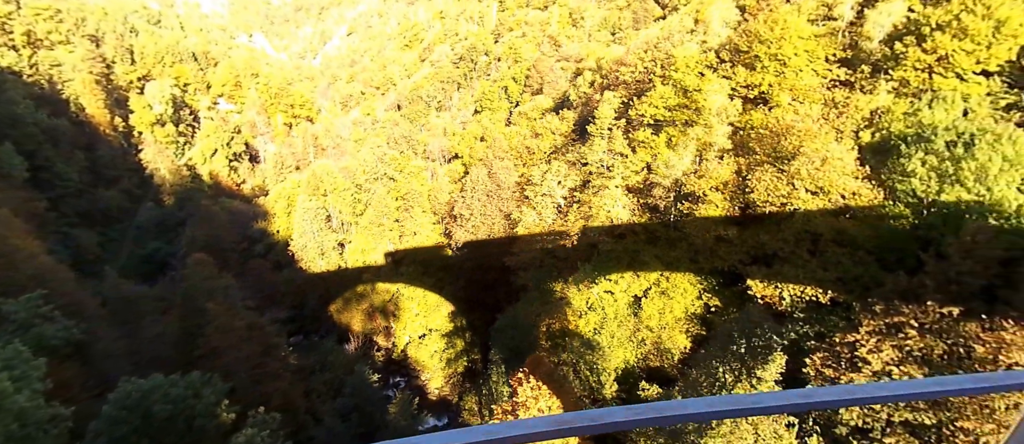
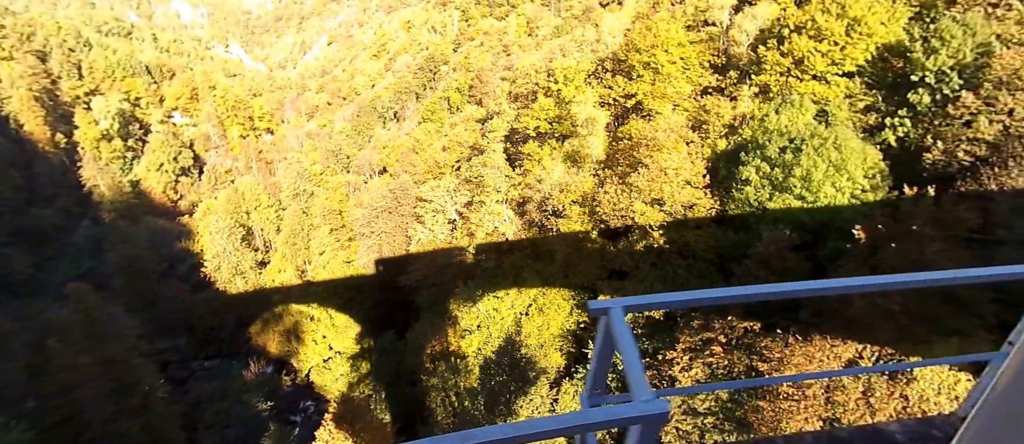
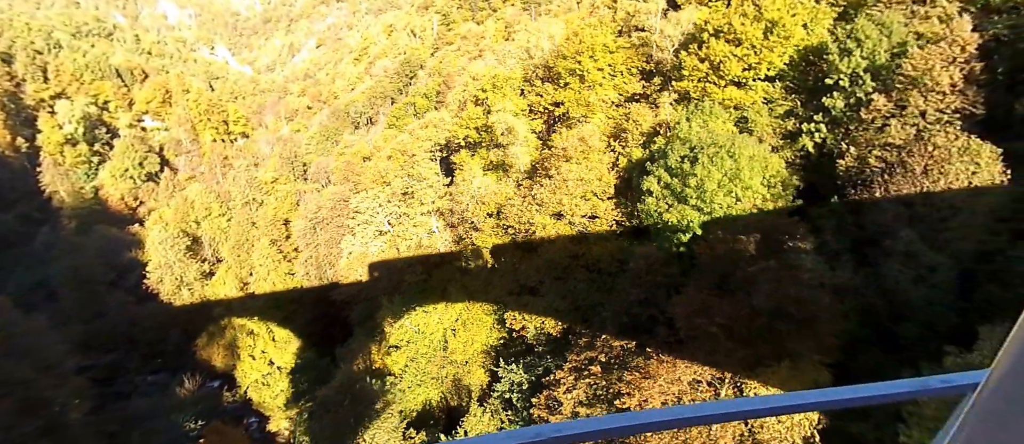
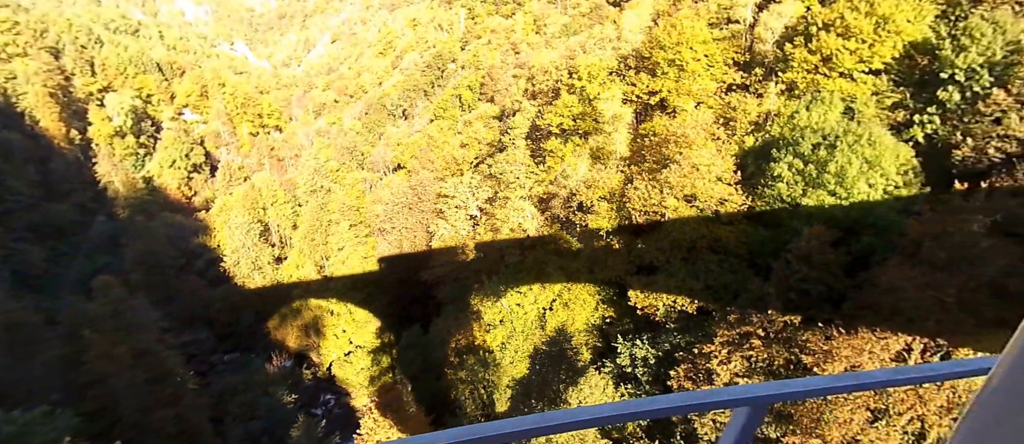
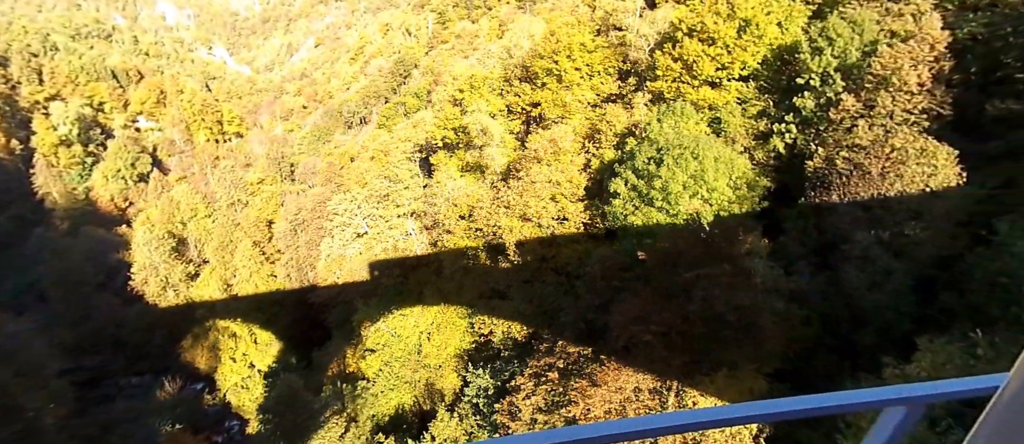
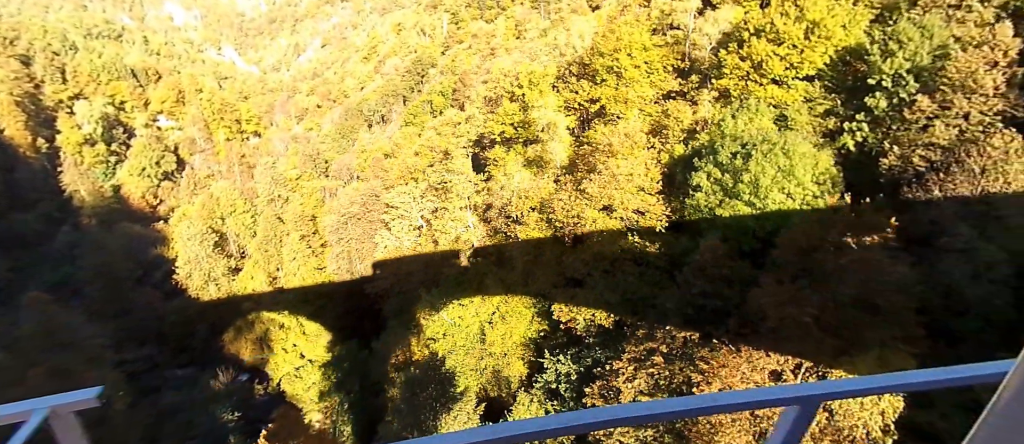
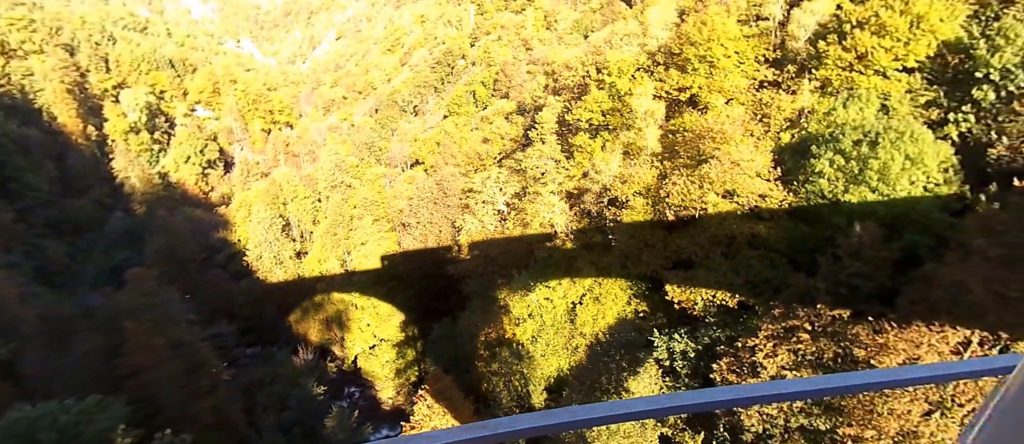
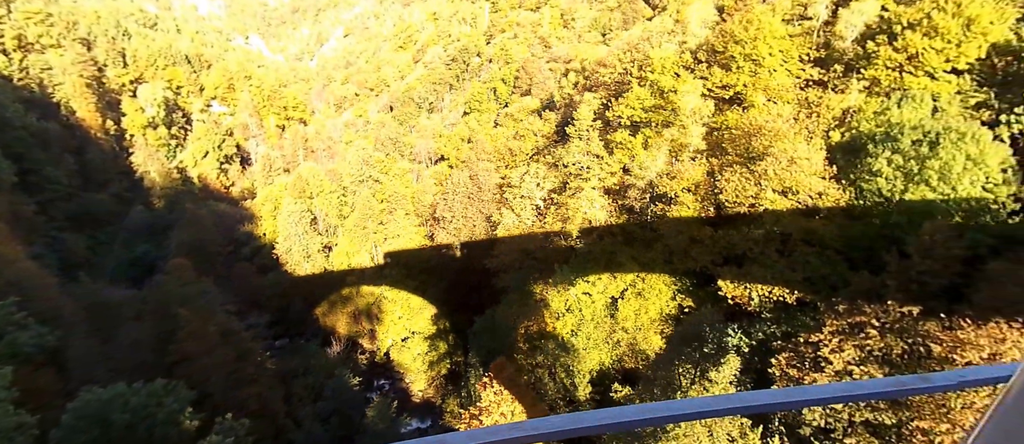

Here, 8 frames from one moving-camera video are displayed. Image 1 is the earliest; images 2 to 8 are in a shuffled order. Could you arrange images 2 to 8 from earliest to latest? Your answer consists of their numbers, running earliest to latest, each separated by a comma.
8, 7, 4, 2, 6, 3, 5
